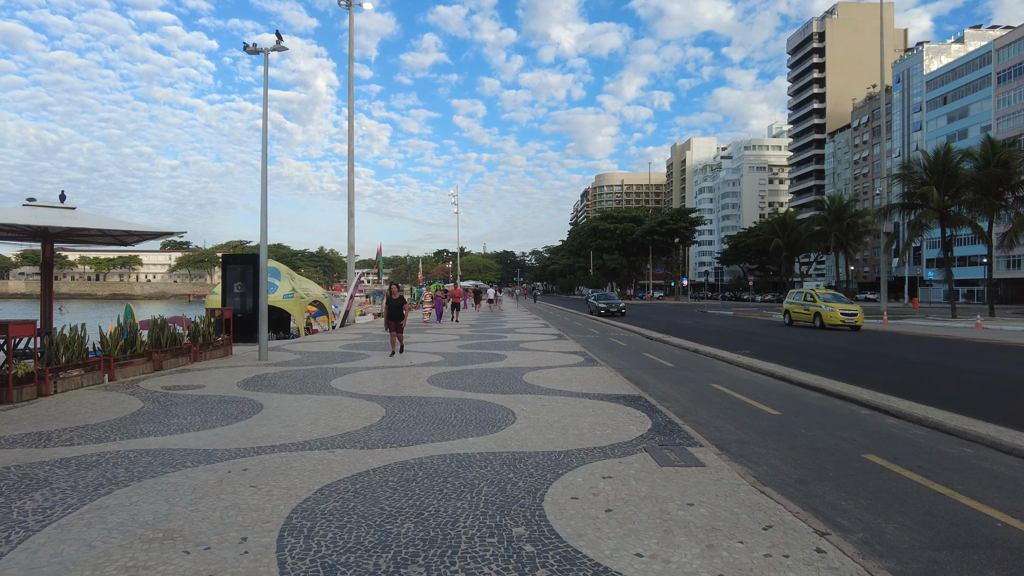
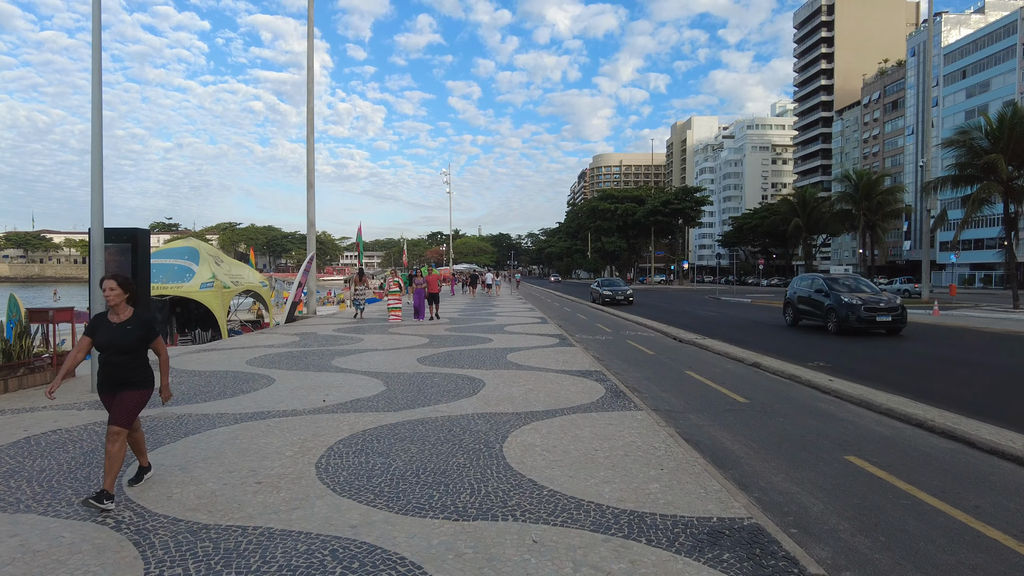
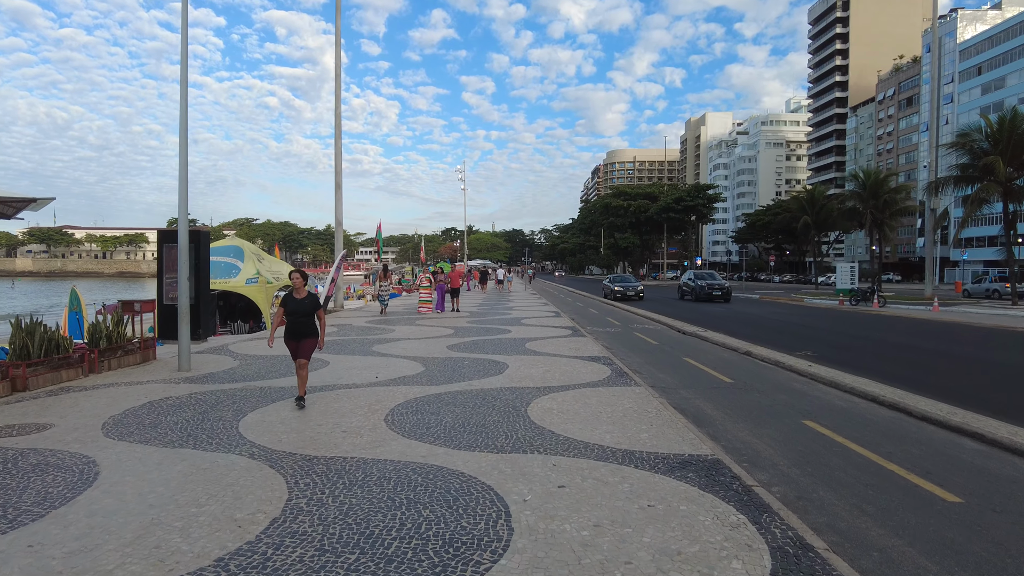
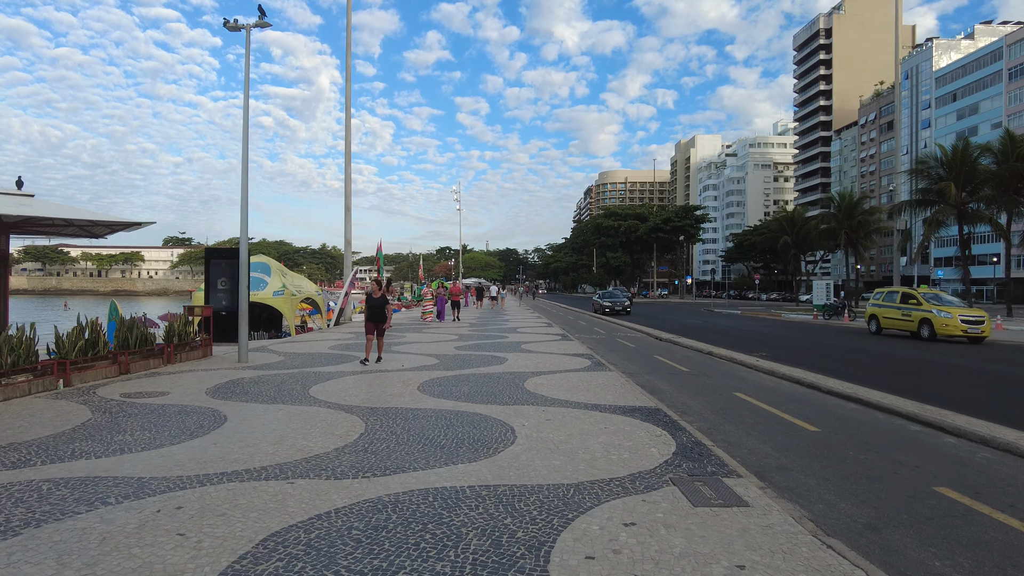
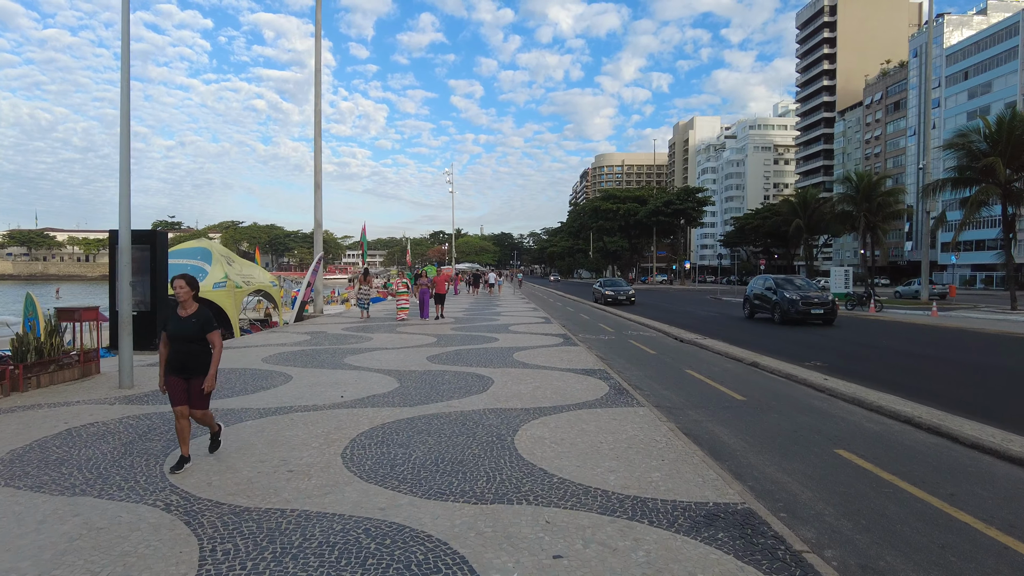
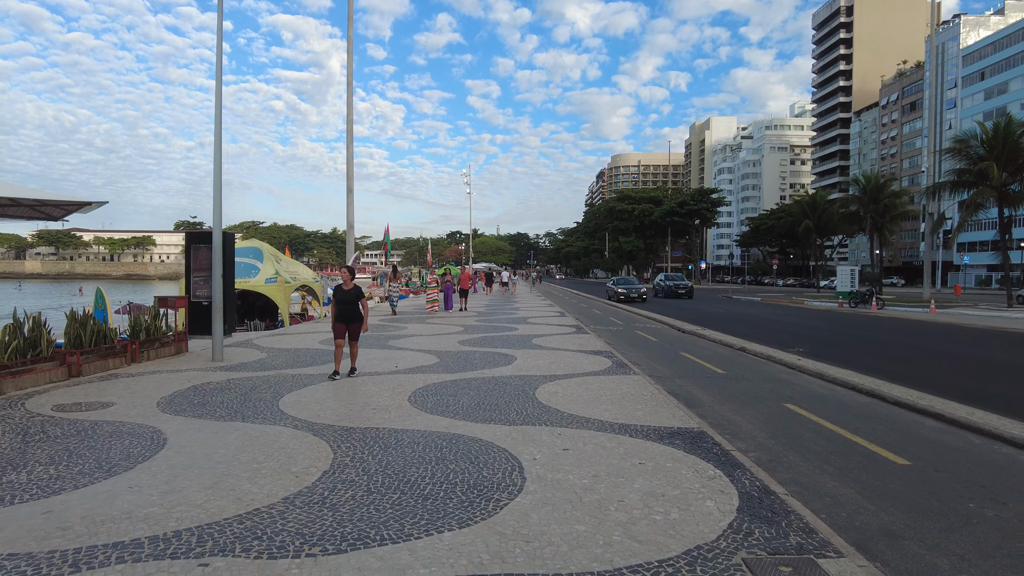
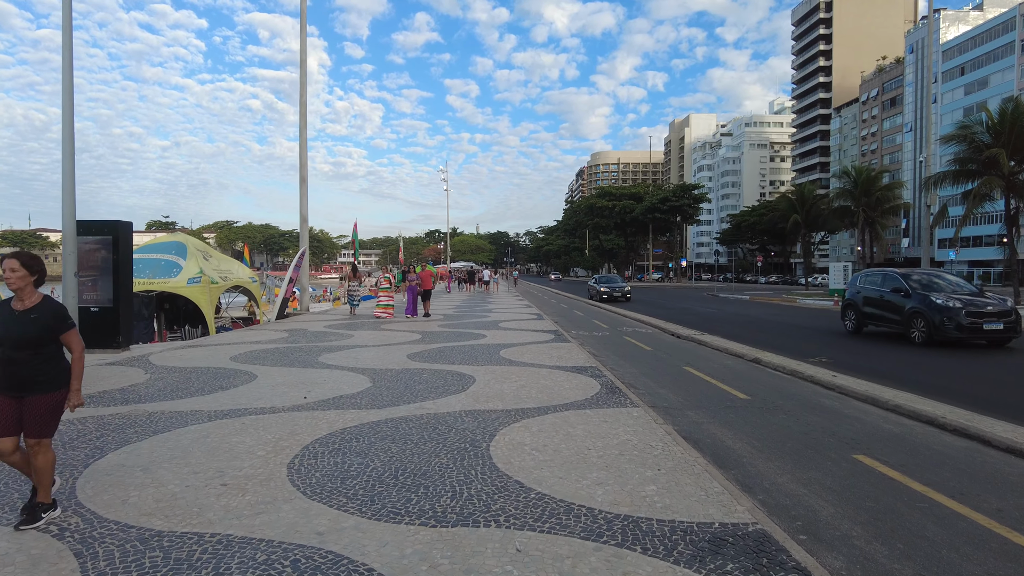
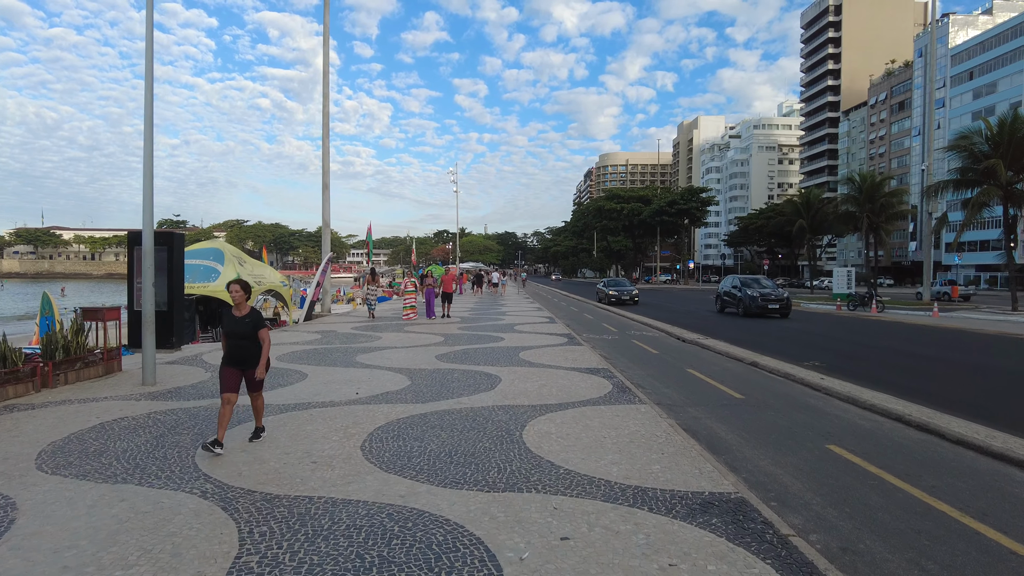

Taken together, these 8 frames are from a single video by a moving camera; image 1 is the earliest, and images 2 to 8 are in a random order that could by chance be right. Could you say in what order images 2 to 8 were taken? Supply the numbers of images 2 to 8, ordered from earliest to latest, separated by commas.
4, 6, 3, 8, 5, 2, 7
